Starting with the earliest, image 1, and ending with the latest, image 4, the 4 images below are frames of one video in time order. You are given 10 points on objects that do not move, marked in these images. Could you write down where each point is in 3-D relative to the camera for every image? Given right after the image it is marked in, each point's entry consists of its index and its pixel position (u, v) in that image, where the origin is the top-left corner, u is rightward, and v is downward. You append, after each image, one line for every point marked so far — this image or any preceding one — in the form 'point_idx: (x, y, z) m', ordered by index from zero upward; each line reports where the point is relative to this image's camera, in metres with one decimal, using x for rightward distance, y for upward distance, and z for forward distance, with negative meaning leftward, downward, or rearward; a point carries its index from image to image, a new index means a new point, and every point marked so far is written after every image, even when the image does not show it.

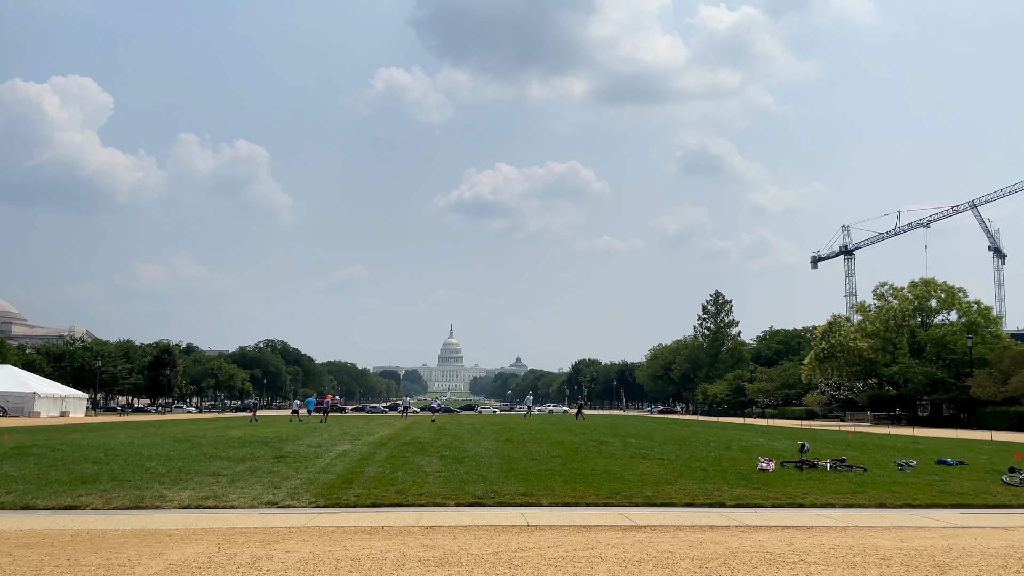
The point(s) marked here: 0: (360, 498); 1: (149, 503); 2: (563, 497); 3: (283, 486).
0: (-2.7, -3.7, +17.1) m
1: (-6.3, -3.7, +16.7) m
2: (+0.9, -3.7, +17.3) m
3: (-4.4, -3.8, +18.5) m
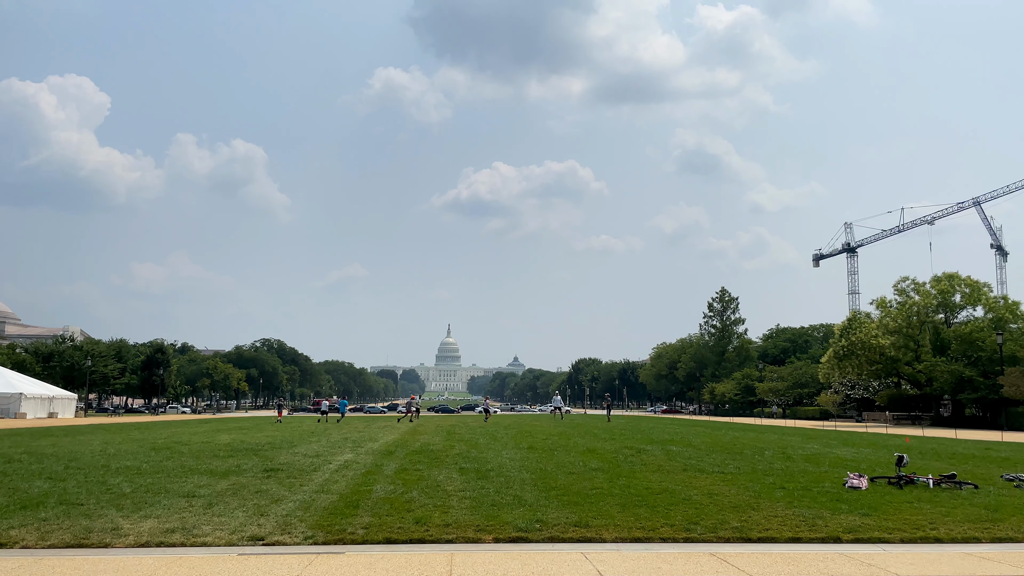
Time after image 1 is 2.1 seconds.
0: (-2.0, -3.3, +13.4) m
1: (-5.6, -3.4, +13.0) m
2: (+1.6, -3.3, +13.6) m
3: (-3.7, -3.4, +14.7) m
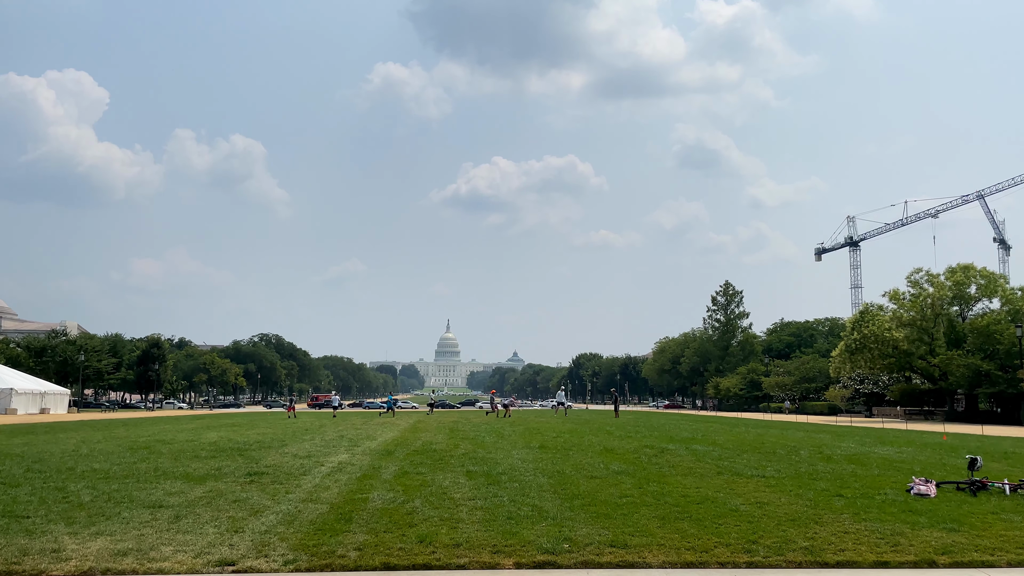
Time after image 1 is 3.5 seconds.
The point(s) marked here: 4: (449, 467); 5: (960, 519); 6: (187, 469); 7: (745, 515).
0: (-1.7, -3.0, +11.1) m
1: (-5.3, -3.0, +10.7) m
2: (+1.9, -3.0, +11.3) m
3: (-3.4, -3.1, +12.4) m
4: (-1.3, -3.6, +19.7) m
5: (+6.1, -3.1, +13.3) m
6: (-6.6, -3.7, +19.9) m
7: (+3.2, -3.2, +13.7) m
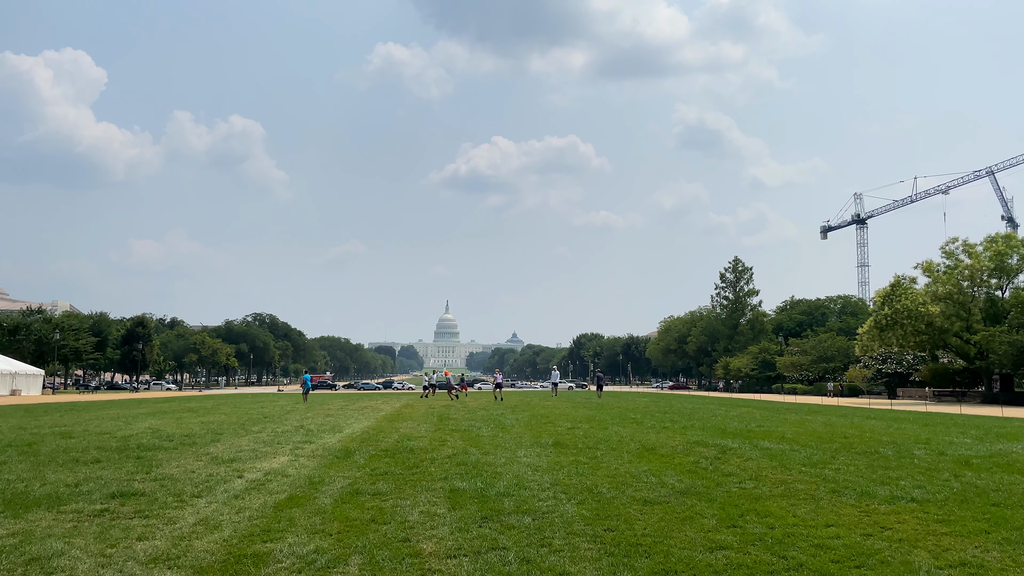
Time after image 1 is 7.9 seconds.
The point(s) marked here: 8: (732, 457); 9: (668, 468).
0: (-1.6, -2.2, +4.5) m
1: (-5.2, -2.2, +4.1) m
2: (+2.0, -2.2, +4.8) m
3: (-3.3, -2.2, +5.9) m
4: (-1.2, -2.6, +13.2) m
5: (+6.2, -2.3, +6.7) m
6: (-6.5, -2.7, +13.4) m
7: (+3.3, -2.3, +7.2) m
8: (+3.7, -2.8, +16.2) m
9: (+2.3, -2.7, +14.5) m
